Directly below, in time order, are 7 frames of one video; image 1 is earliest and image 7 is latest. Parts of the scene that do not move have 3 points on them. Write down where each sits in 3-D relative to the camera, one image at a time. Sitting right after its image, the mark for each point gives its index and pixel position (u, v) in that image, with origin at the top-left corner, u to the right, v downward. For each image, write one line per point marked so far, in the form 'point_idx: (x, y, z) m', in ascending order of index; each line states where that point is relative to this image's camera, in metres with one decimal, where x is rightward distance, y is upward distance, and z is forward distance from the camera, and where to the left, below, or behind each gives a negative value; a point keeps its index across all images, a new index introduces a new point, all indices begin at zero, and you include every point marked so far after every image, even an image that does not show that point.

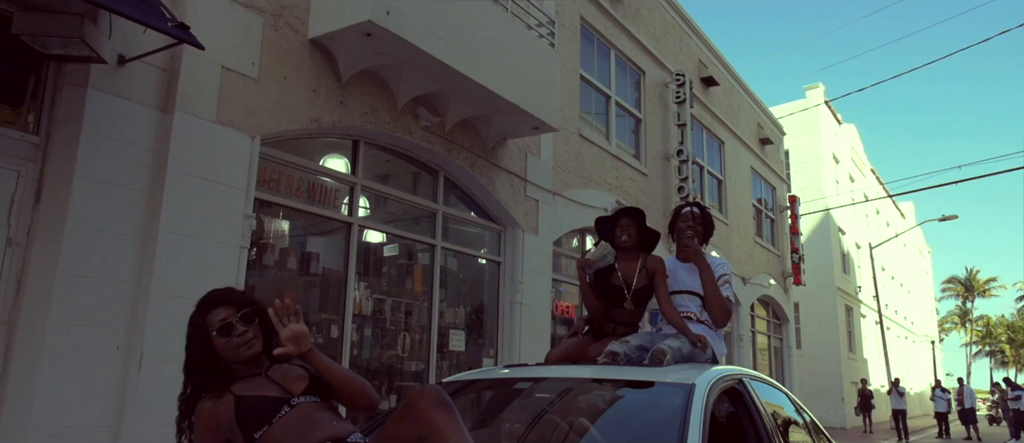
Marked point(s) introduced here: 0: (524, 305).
0: (+0.2, -1.1, +9.1) m
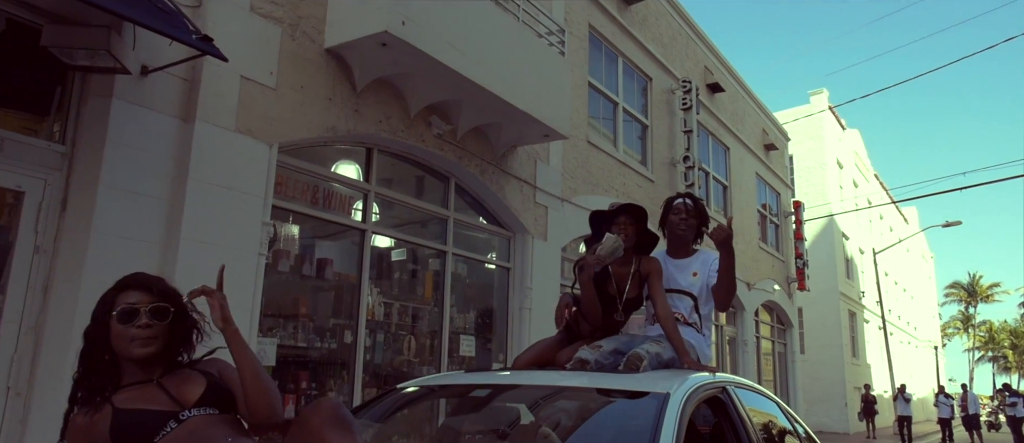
0: (+0.3, -1.2, +9.2) m
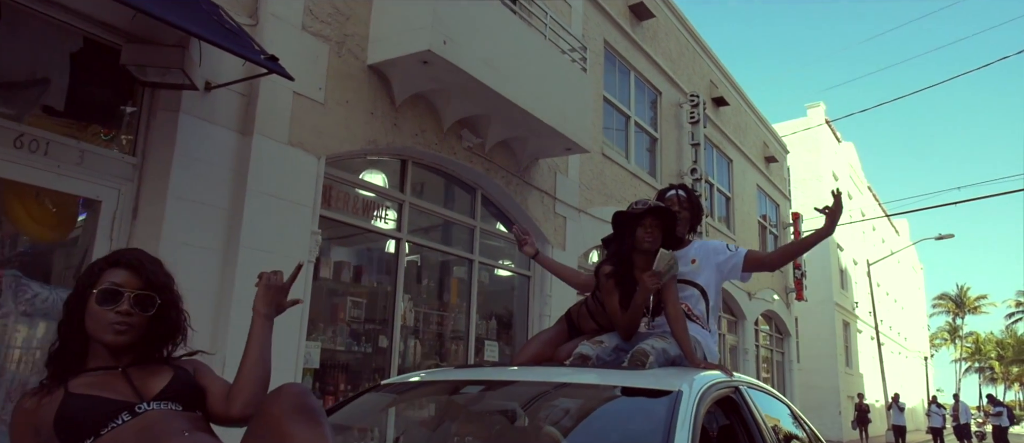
0: (+0.6, -1.3, +9.5) m
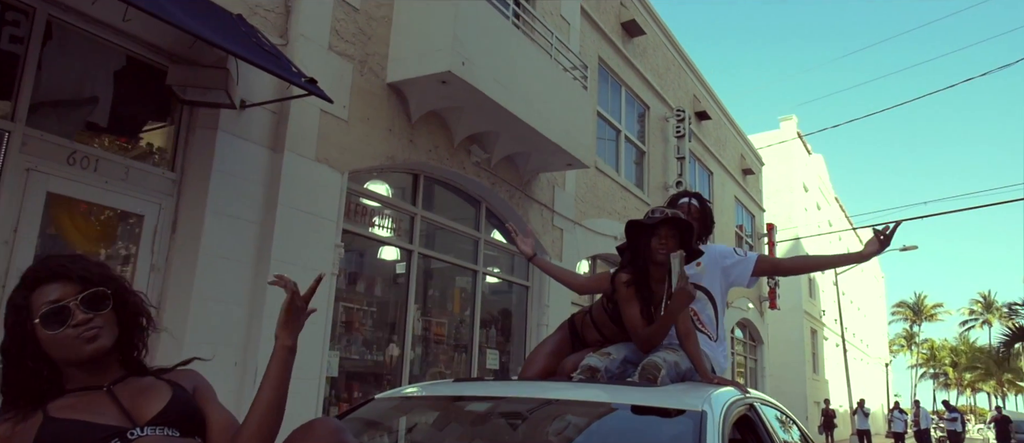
0: (+0.5, -1.5, +9.8) m
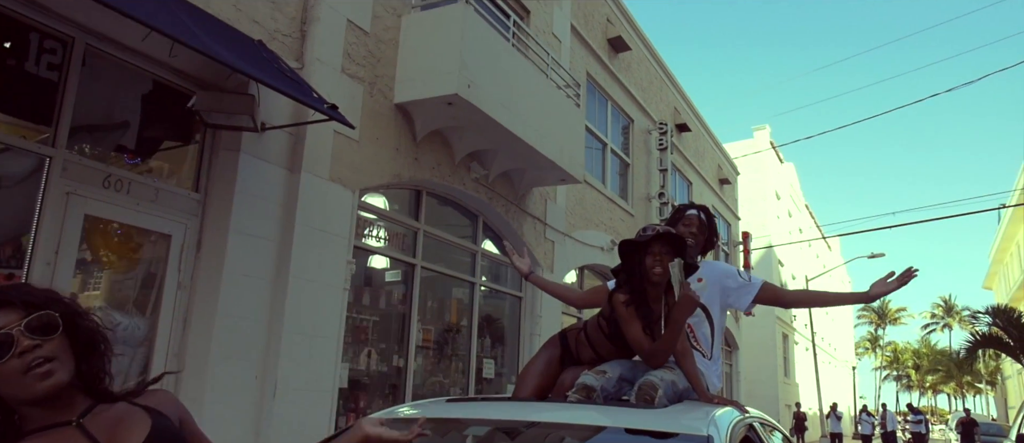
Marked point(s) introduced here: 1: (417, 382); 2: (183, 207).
0: (+0.4, -1.7, +10.1) m
1: (-1.1, -1.9, +8.2) m
2: (-2.6, +0.1, +5.4) m
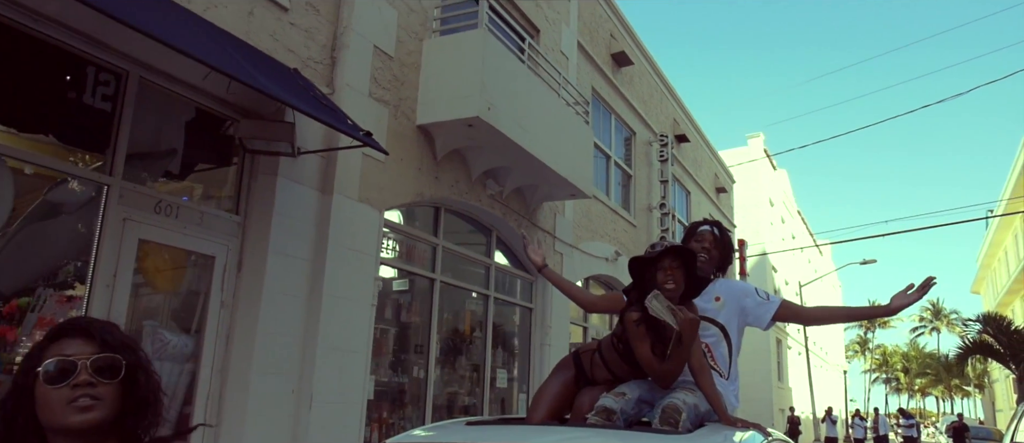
0: (+0.6, -1.9, +10.4) m
1: (-1.0, -2.1, +8.4) m
2: (-2.3, -0.1, +5.6) m
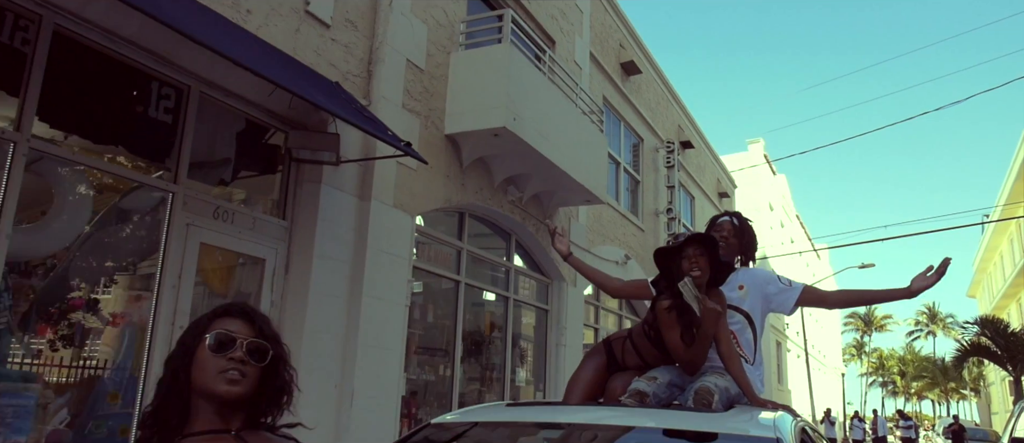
0: (+0.8, -1.9, +10.8) m
1: (-0.7, -2.1, +8.8) m
2: (-2.1, -0.1, +6.0) m
